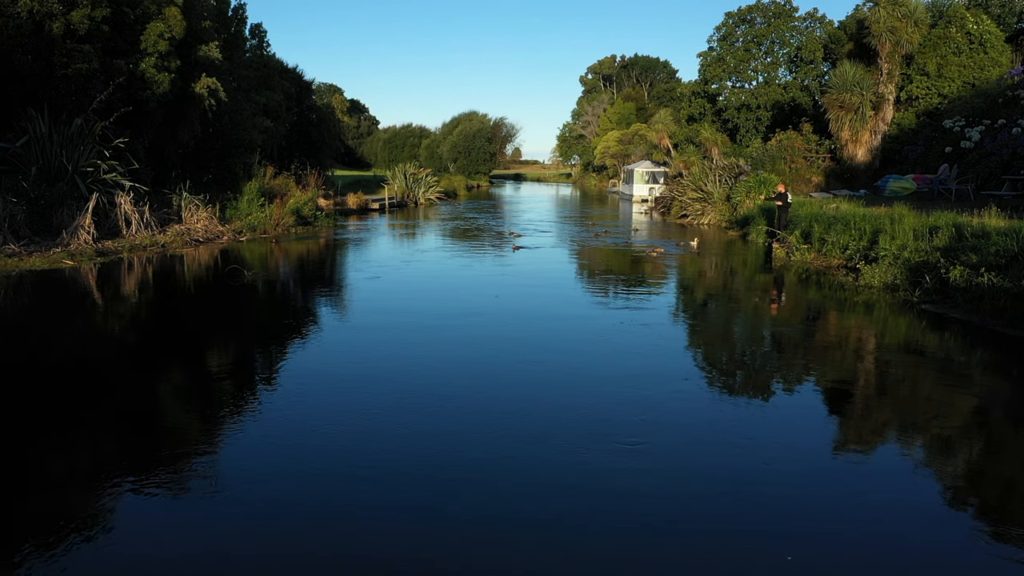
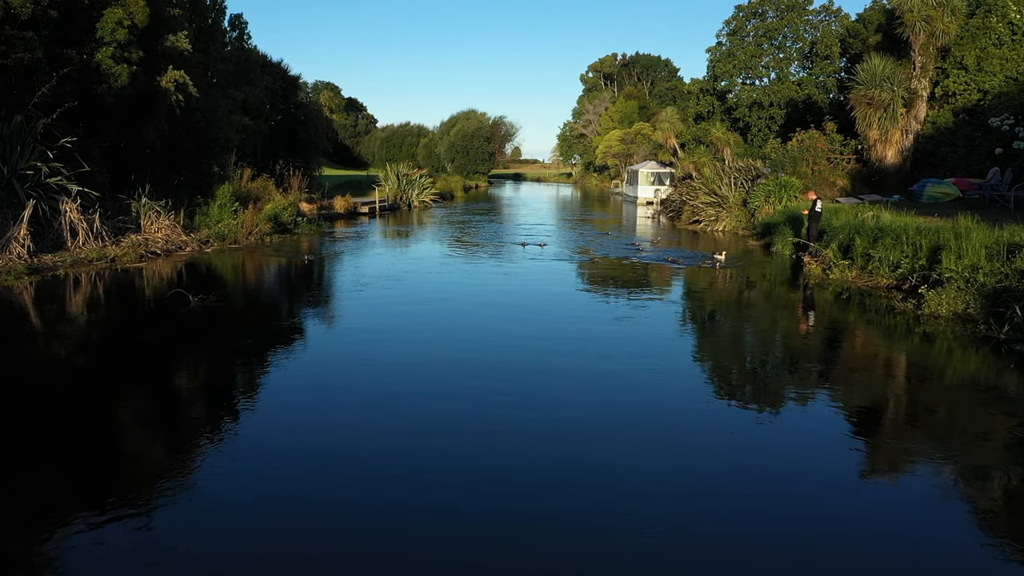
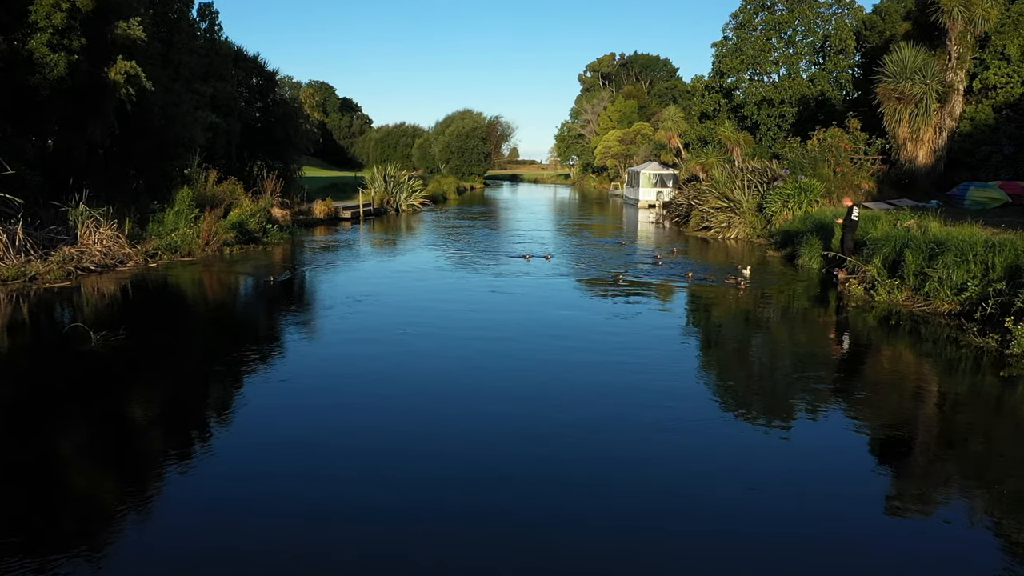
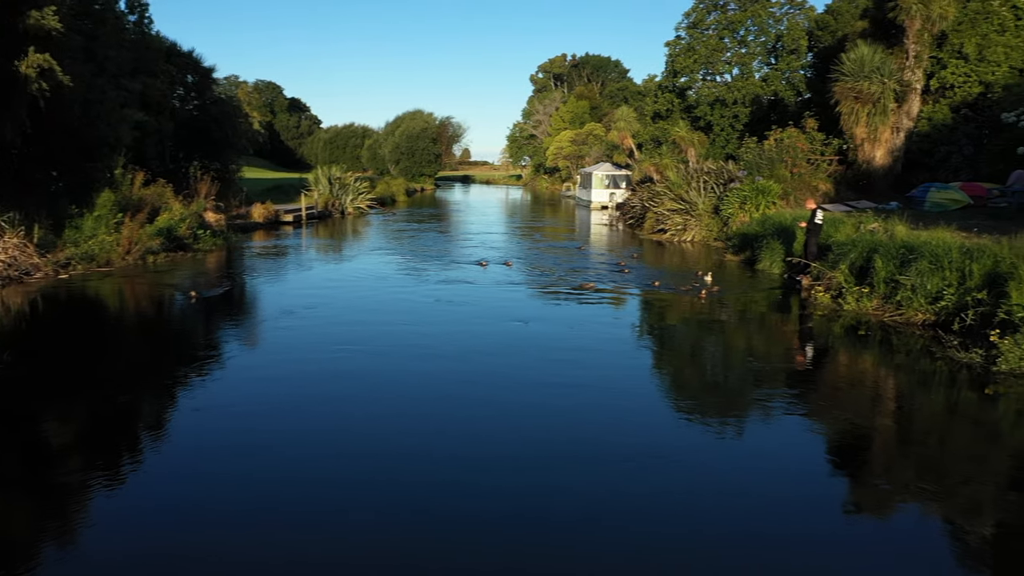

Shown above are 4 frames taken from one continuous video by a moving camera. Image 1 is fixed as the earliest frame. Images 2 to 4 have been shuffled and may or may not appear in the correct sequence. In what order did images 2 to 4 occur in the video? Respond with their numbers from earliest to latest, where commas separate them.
2, 3, 4
